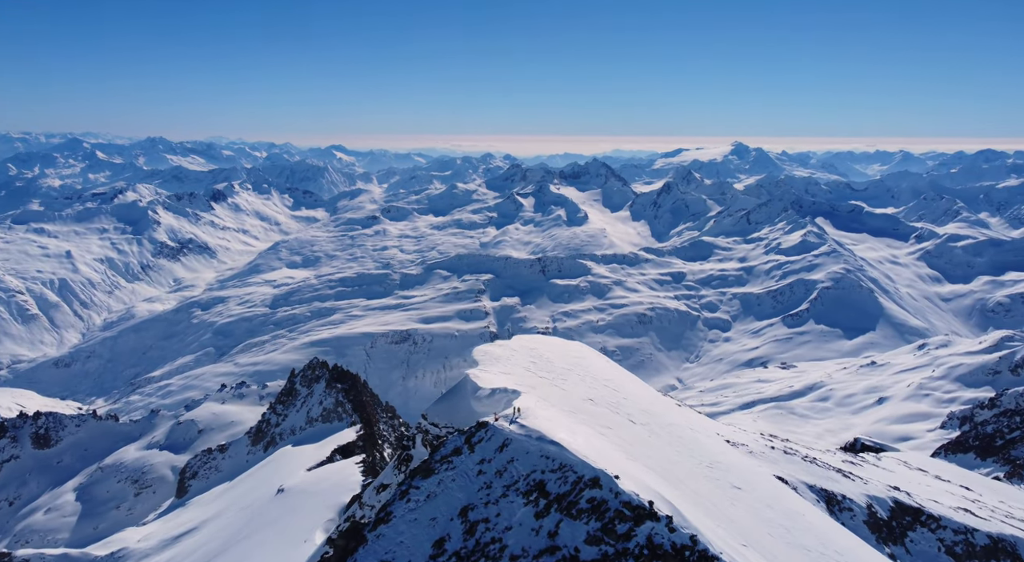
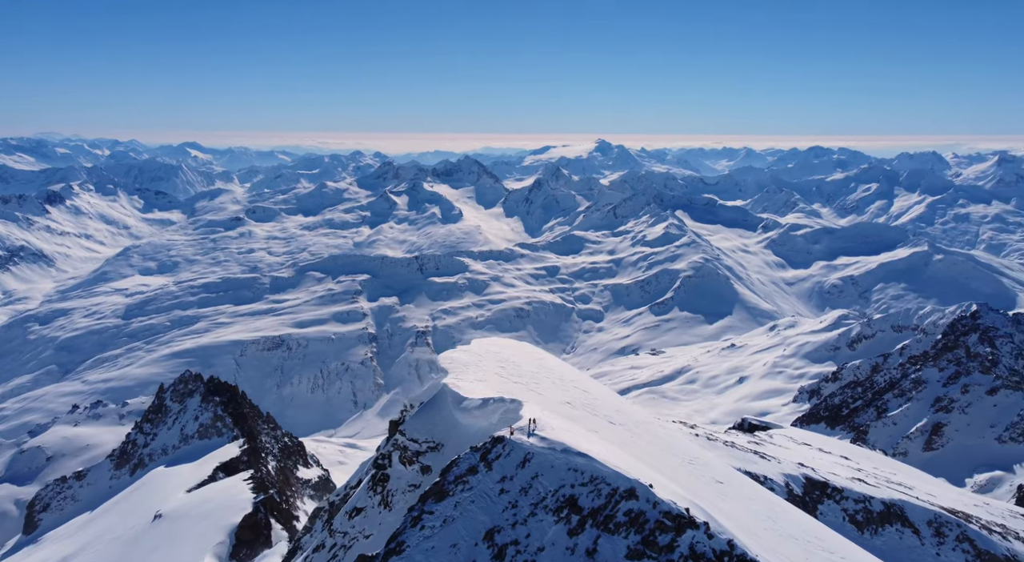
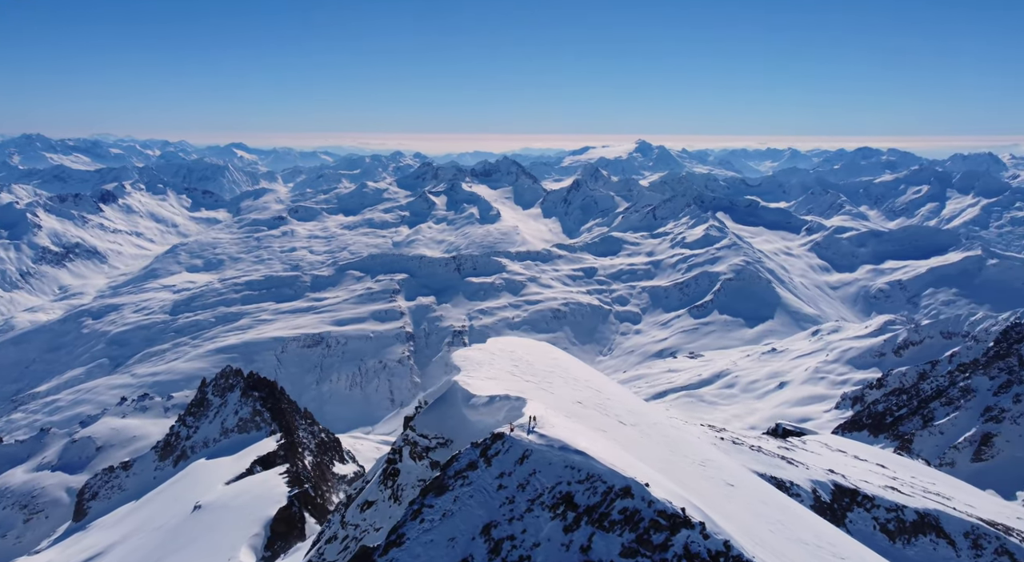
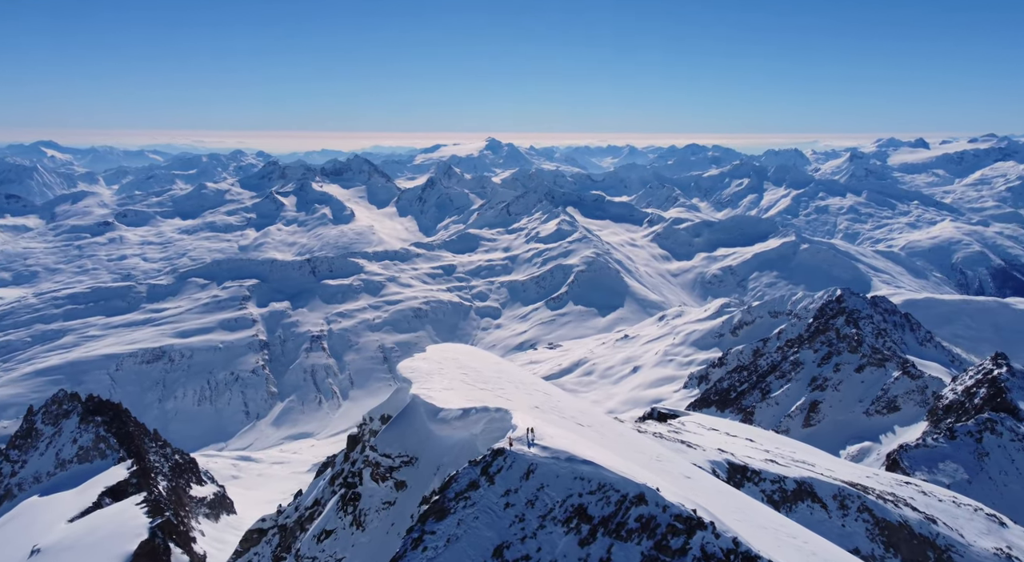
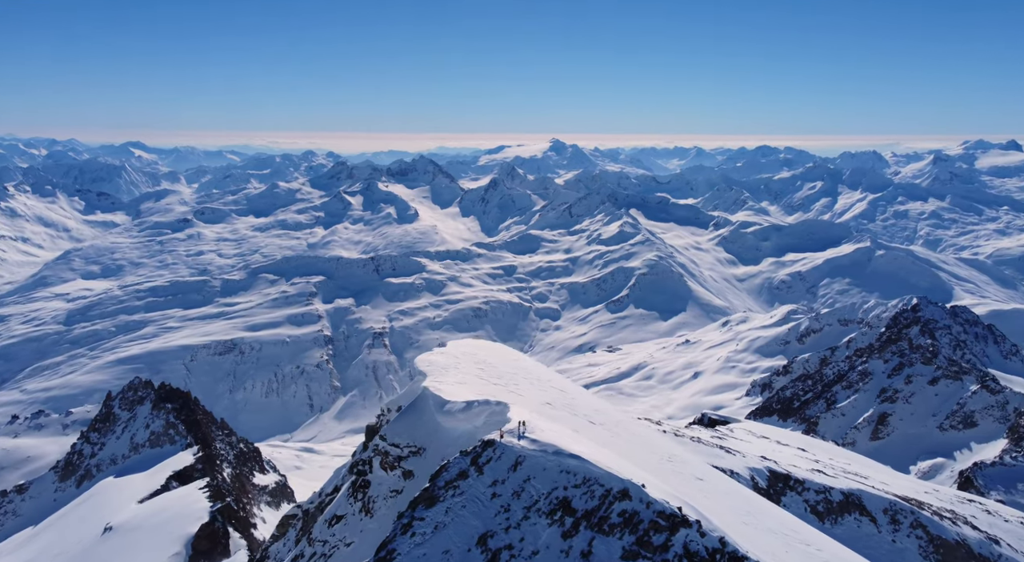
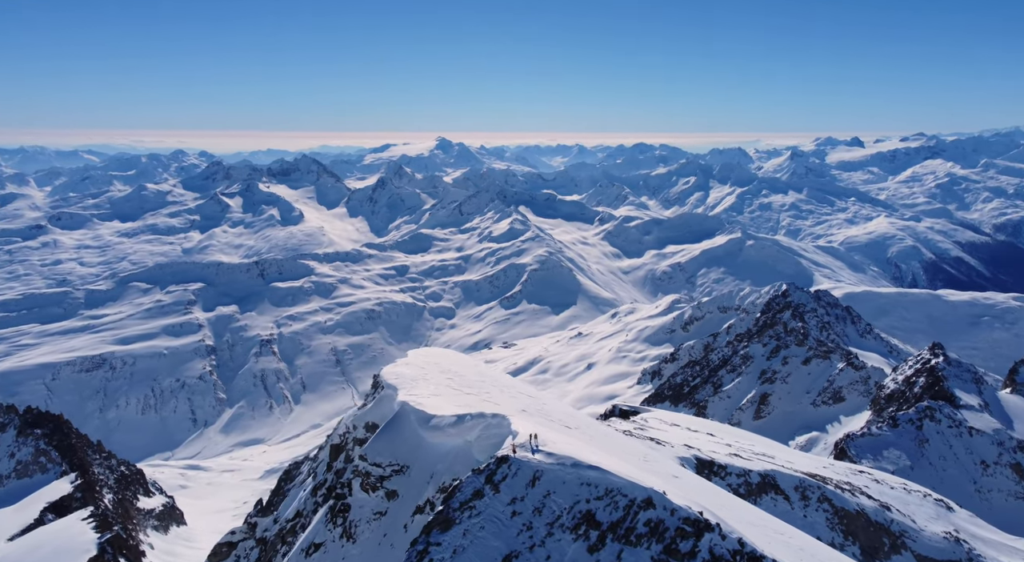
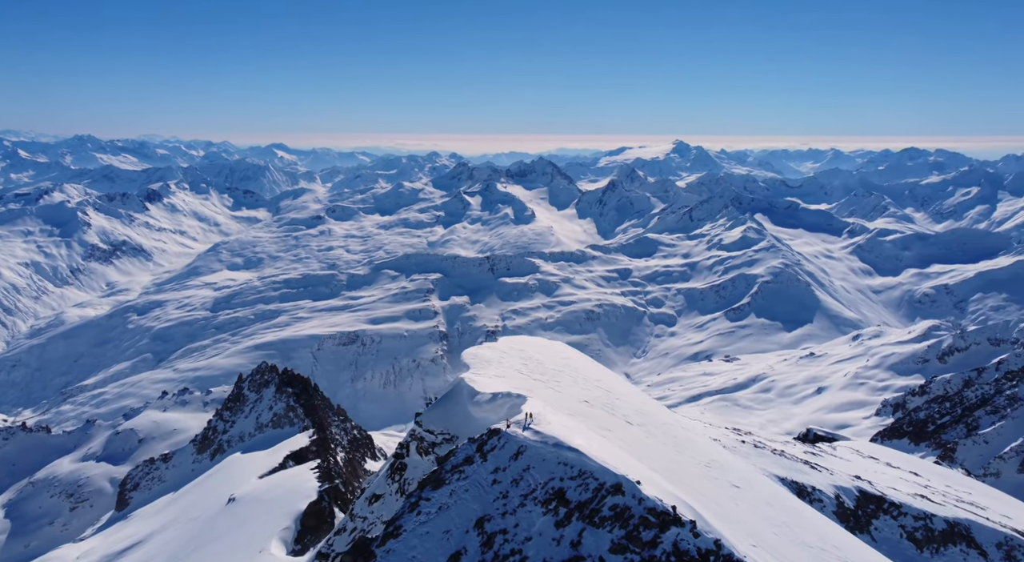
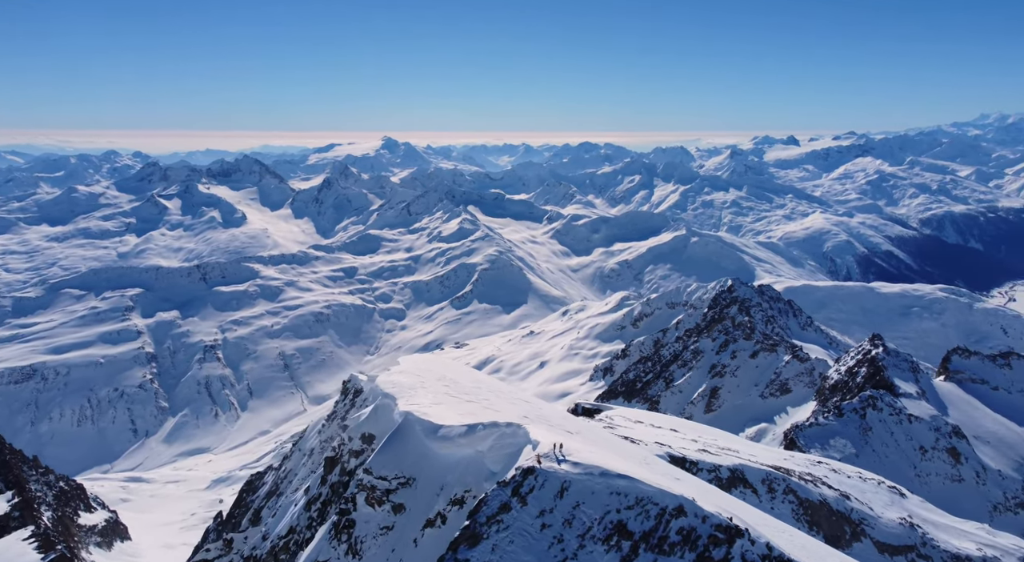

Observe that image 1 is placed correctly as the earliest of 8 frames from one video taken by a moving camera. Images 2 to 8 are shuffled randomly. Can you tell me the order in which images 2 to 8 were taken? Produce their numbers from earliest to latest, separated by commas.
7, 3, 2, 5, 4, 6, 8
